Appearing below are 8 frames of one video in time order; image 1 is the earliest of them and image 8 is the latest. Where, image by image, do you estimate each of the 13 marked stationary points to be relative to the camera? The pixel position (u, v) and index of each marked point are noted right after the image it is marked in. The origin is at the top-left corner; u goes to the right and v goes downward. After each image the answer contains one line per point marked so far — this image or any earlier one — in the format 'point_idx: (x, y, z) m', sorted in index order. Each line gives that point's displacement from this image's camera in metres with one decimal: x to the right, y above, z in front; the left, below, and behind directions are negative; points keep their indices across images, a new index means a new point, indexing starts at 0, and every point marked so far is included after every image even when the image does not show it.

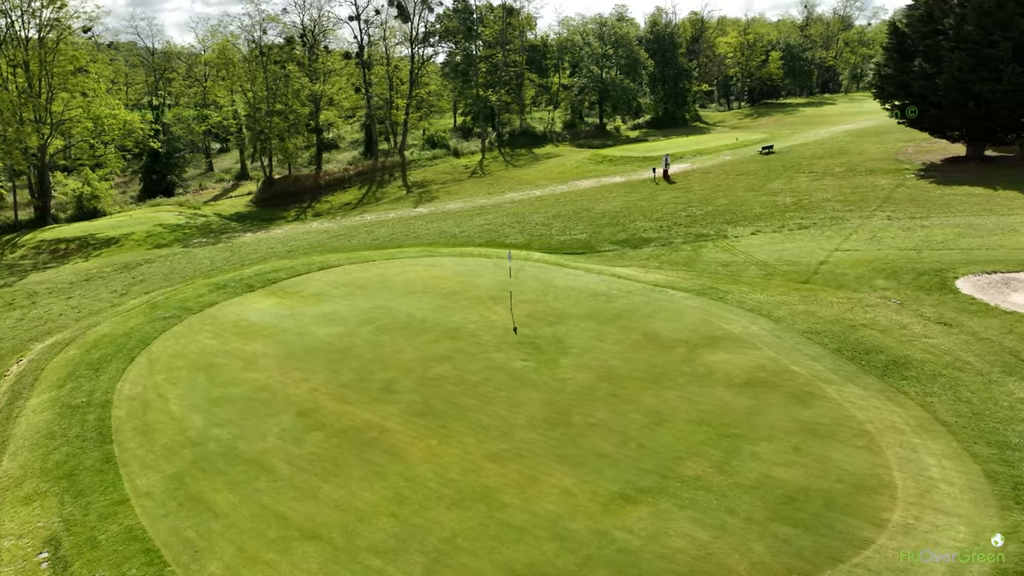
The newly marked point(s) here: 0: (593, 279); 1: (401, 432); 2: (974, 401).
0: (+2.2, +0.2, +19.1) m
1: (-1.7, -2.3, +11.3) m
2: (+7.6, -1.8, +11.7) m
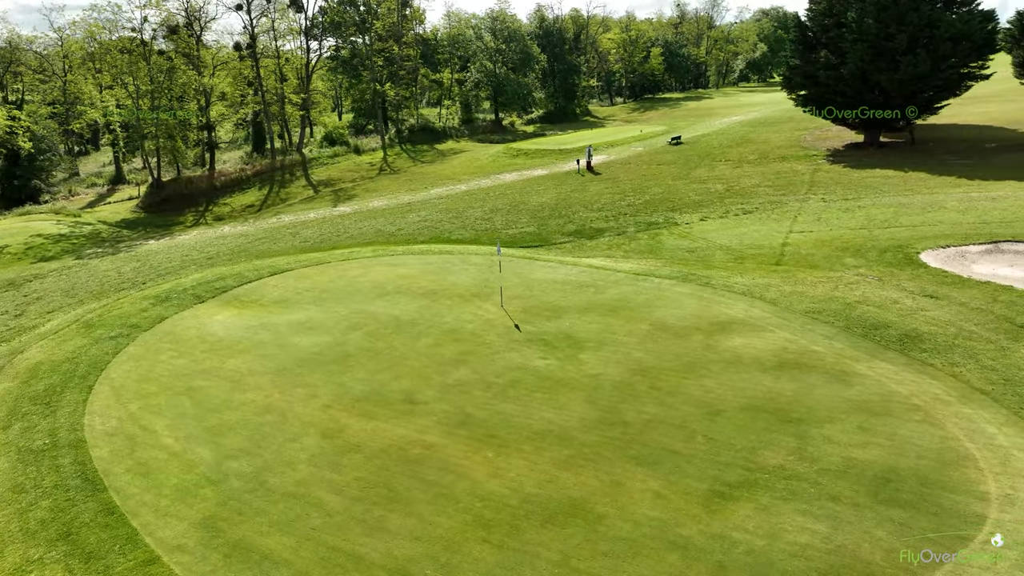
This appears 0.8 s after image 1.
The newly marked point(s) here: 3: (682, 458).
0: (+1.5, +0.4, +18.5) m
1: (-0.8, -2.2, +10.1) m
2: (+8.2, -1.3, +12.0) m
3: (+2.4, -2.3, +9.8) m
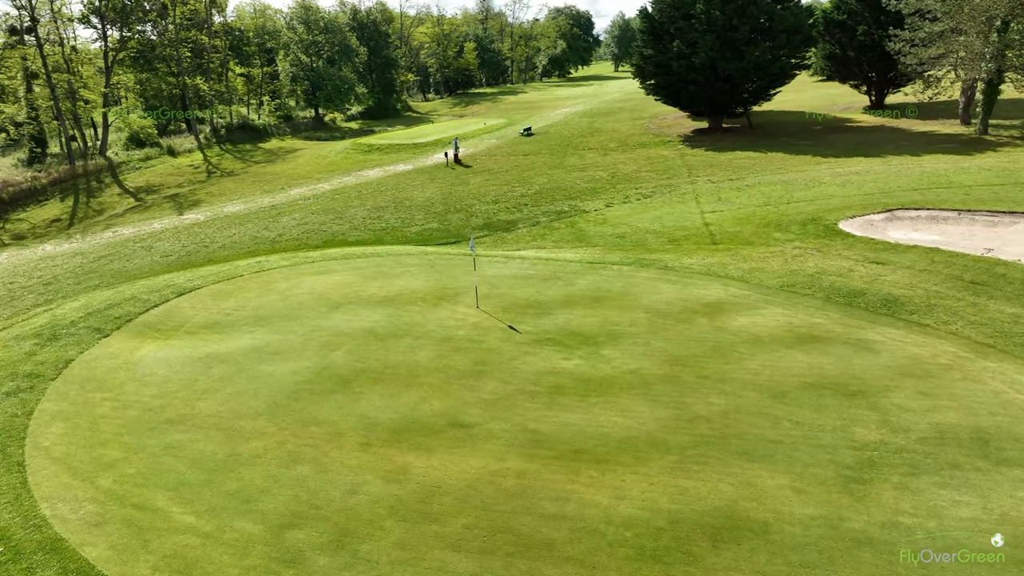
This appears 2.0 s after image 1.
0: (+0.3, +0.6, +17.4) m
1: (+0.4, -2.2, +8.7) m
2: (+8.5, -0.6, +13.0) m
3: (+3.6, -2.1, +9.3) m
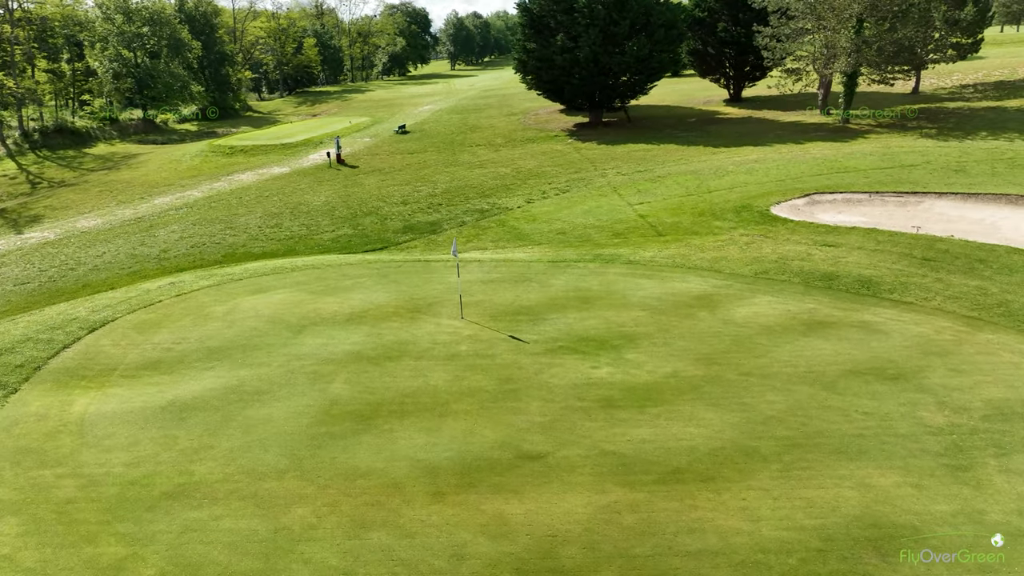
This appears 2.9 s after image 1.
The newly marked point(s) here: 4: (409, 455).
0: (-0.7, +0.4, +16.1) m
1: (+1.6, -2.3, +7.7) m
2: (+8.4, -0.1, +13.6) m
3: (+4.6, -1.9, +9.0) m
4: (-1.2, -2.0, +8.5) m
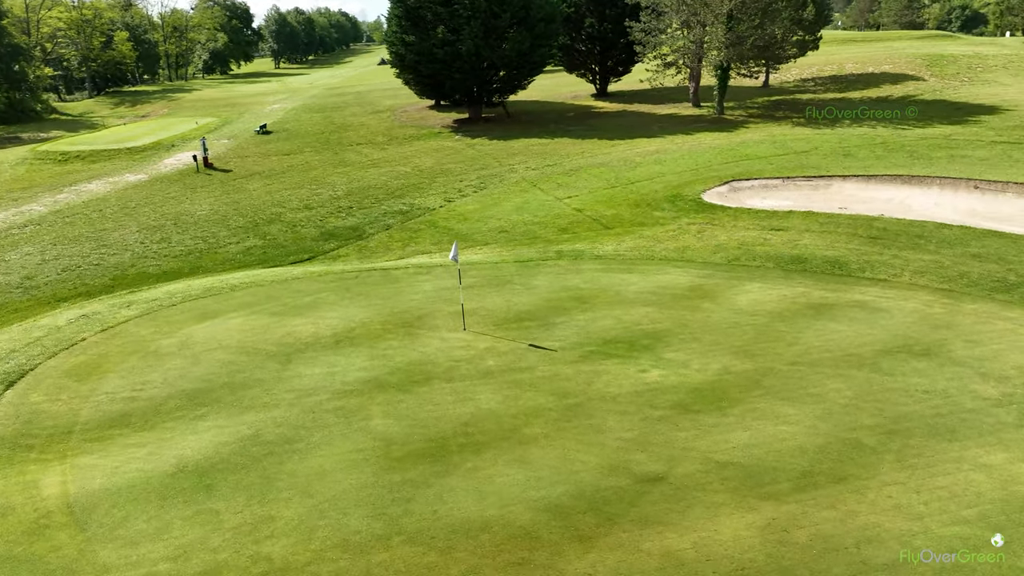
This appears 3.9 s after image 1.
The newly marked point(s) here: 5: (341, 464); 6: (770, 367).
0: (-1.3, +0.3, +14.8) m
1: (+3.0, -2.2, +7.1) m
2: (+8.1, +0.4, +14.4) m
3: (+5.6, -1.6, +9.0) m
4: (+0.1, -2.1, +7.2) m
5: (-1.9, -1.9, +7.7) m
6: (+3.7, -1.1, +10.3) m
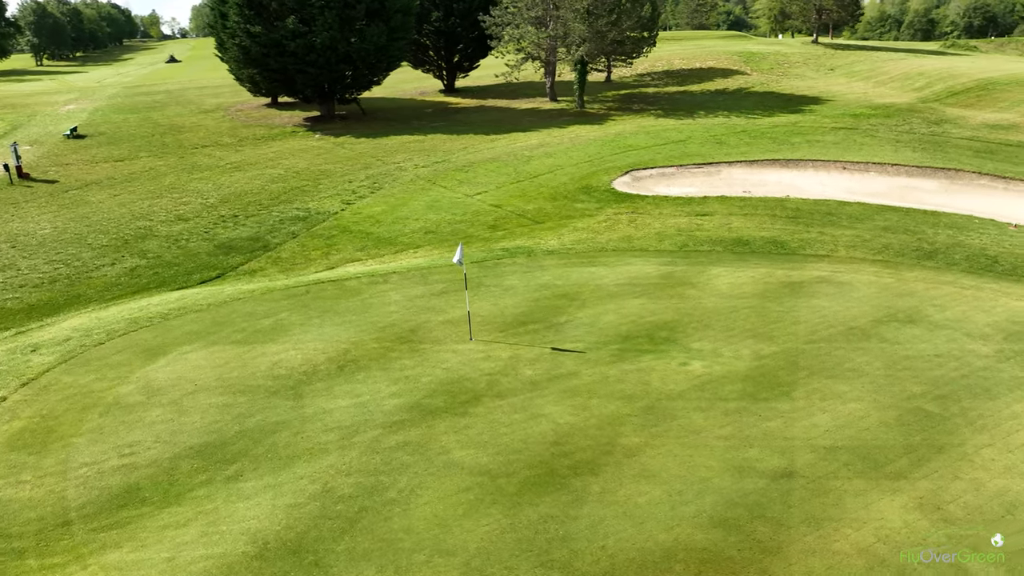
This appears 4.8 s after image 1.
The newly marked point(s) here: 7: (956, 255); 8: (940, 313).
0: (-2.0, +0.2, +13.5) m
1: (+4.3, -1.9, +7.2) m
2: (+7.2, +0.9, +15.5) m
3: (+6.3, -1.2, +9.7) m
4: (+1.5, -2.1, +6.5) m
5: (-0.5, -2.0, +6.5) m
6: (+4.1, -0.9, +10.4) m
7: (+9.1, +0.7, +14.7) m
8: (+7.1, -0.4, +11.8) m
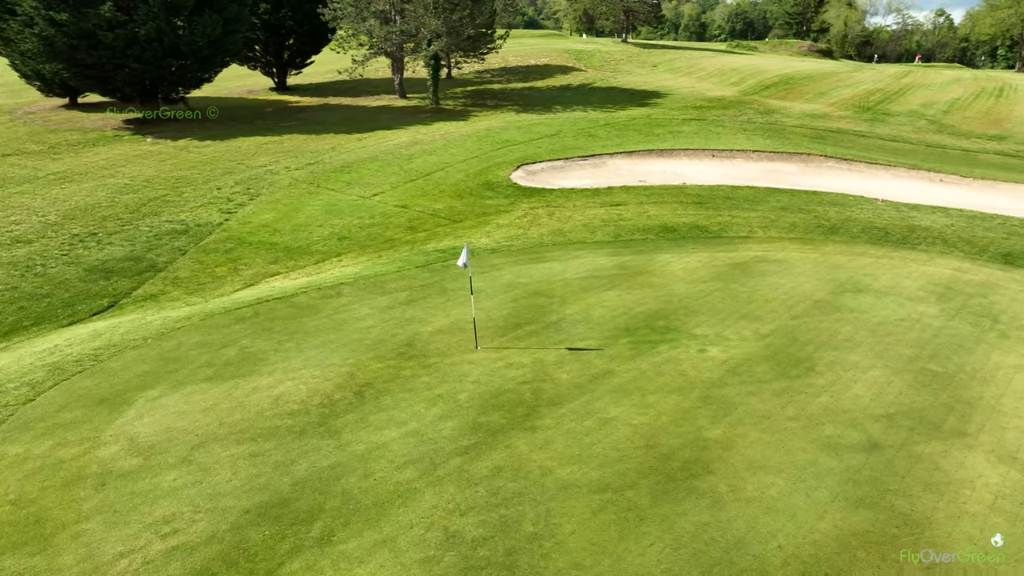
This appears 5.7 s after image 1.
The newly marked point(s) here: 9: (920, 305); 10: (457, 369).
0: (-2.6, 0.0, +12.2) m
1: (+5.3, -1.6, +7.8) m
2: (+5.7, +1.4, +16.5) m
3: (+6.5, -0.7, +10.7) m
4: (+2.7, -1.9, +6.5) m
5: (+0.8, -2.0, +5.9) m
6: (+4.1, -0.6, +10.9) m
7: (+7.7, +1.3, +16.2) m
8: (+6.6, +0.1, +13.0) m
9: (+6.8, -0.3, +11.9) m
10: (-0.7, -1.0, +9.2) m
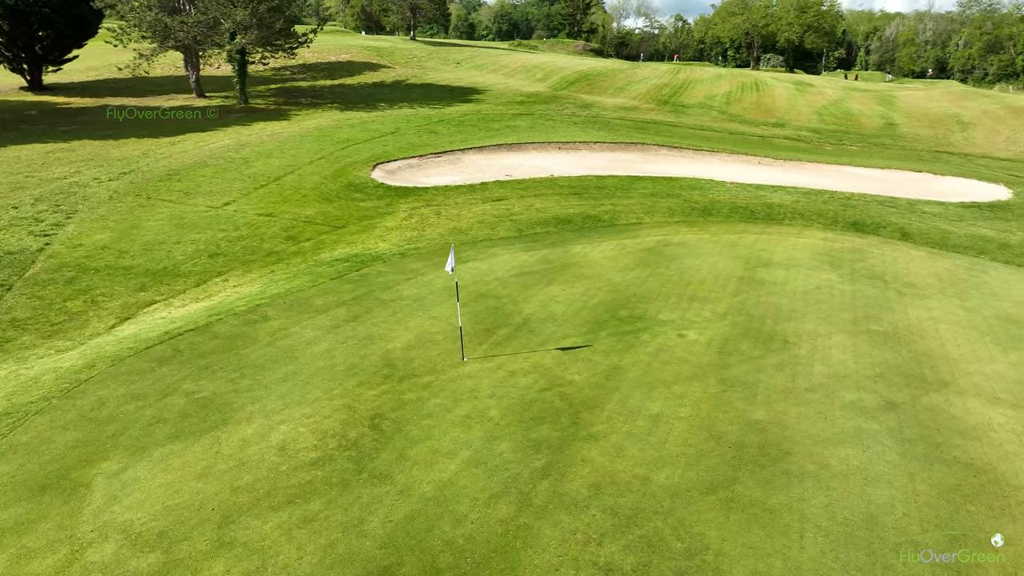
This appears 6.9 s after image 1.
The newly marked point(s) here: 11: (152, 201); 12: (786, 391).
0: (-3.3, -0.3, +10.6) m
1: (+5.6, -1.1, +8.7) m
2: (+3.1, +1.8, +17.2) m
3: (+5.7, -0.2, +11.9) m
4: (+3.6, -1.7, +6.7) m
5: (+1.9, -1.9, +5.6) m
6: (+3.5, -0.2, +11.4) m
7: (+5.1, +1.9, +17.5) m
8: (+5.1, +0.6, +14.1) m
9: (+5.7, +0.3, +13.1) m
10: (-0.6, -1.1, +8.3) m
11: (-8.8, +2.1, +17.5) m
12: (+3.1, -1.2, +8.2) m
